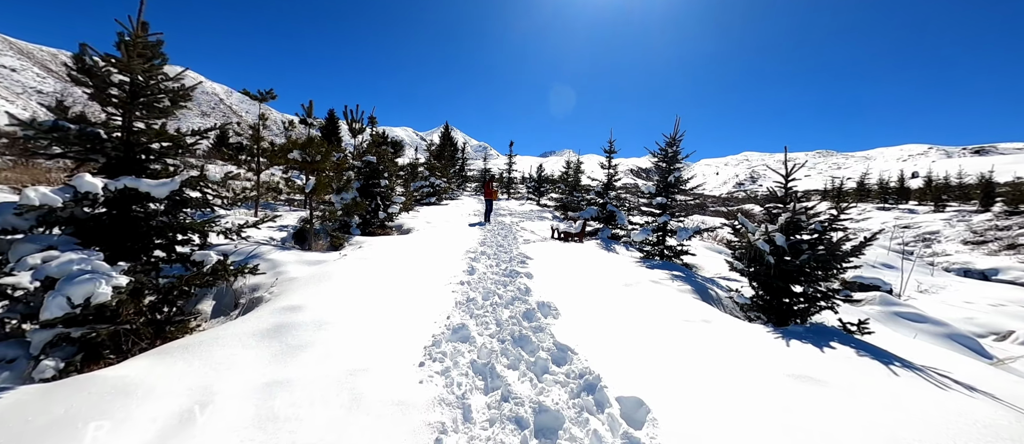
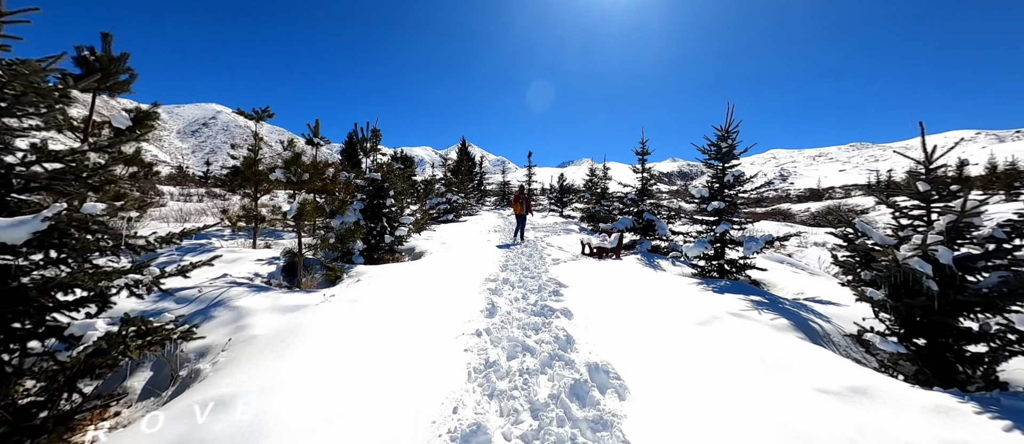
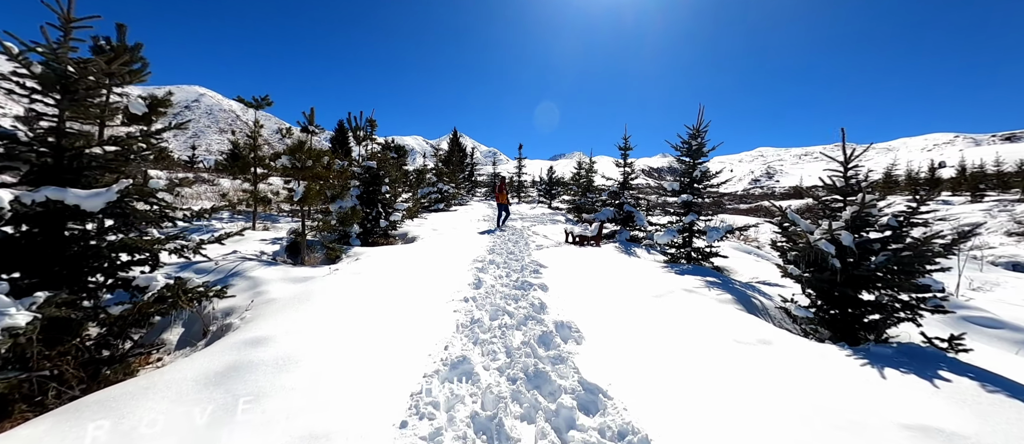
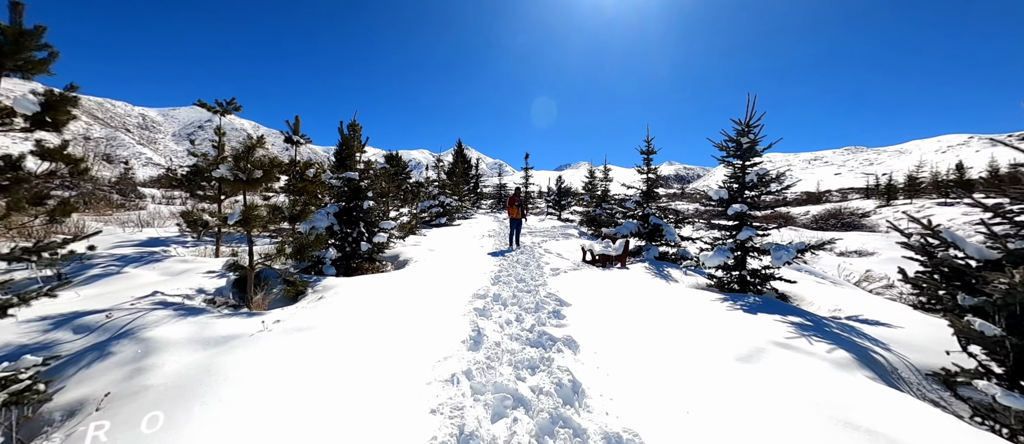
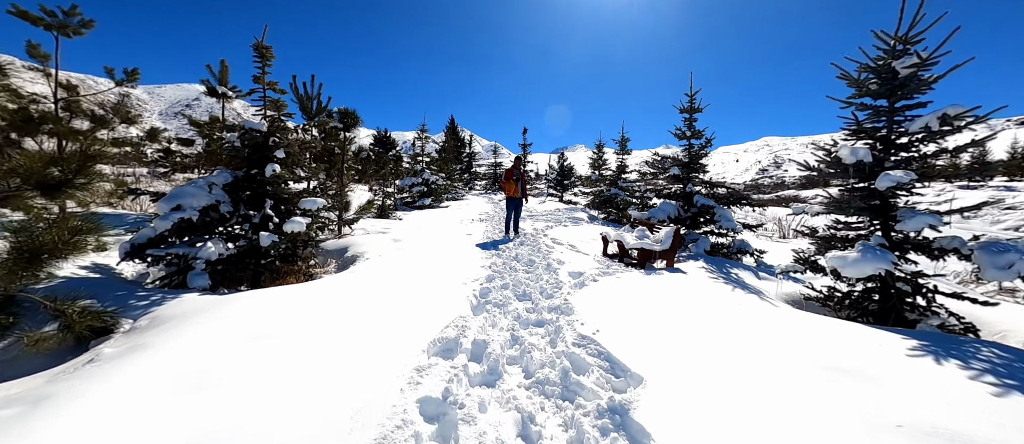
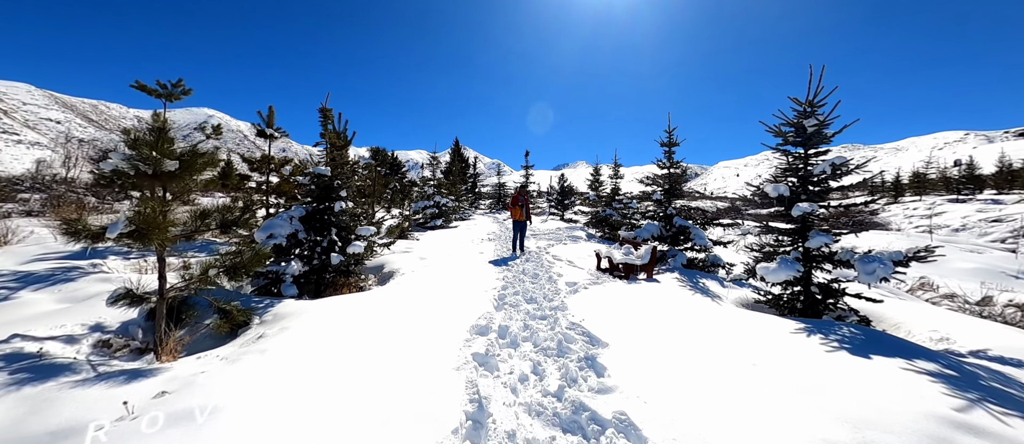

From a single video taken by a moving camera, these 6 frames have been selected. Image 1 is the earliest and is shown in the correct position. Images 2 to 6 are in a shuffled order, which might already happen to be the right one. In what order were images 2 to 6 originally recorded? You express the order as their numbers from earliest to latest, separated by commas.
3, 2, 4, 6, 5
